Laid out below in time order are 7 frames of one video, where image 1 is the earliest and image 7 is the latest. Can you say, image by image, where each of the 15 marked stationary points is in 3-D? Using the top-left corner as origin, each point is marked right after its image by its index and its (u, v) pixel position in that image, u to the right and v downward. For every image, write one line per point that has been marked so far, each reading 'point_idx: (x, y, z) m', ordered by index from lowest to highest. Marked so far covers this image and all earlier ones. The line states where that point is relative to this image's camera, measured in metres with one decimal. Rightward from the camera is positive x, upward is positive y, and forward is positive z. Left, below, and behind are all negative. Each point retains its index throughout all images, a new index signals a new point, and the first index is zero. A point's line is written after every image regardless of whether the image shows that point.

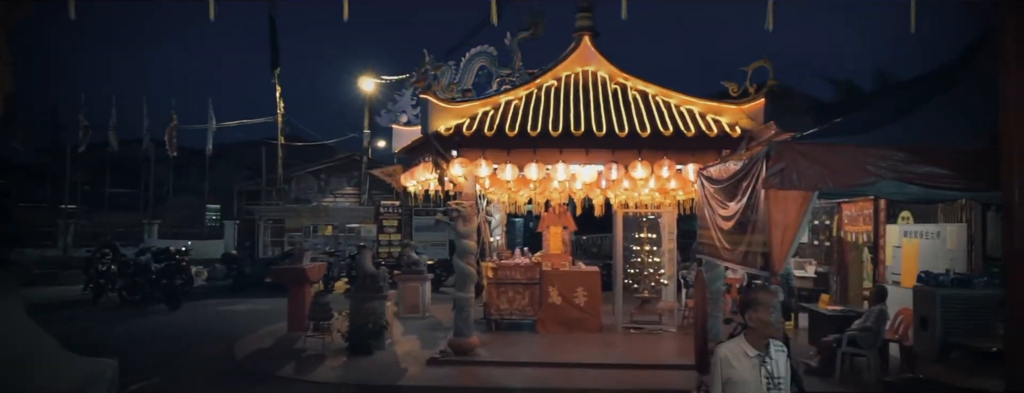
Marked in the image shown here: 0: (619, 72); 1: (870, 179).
0: (+1.6, +1.8, +9.9) m
1: (+2.5, +0.1, +4.8) m
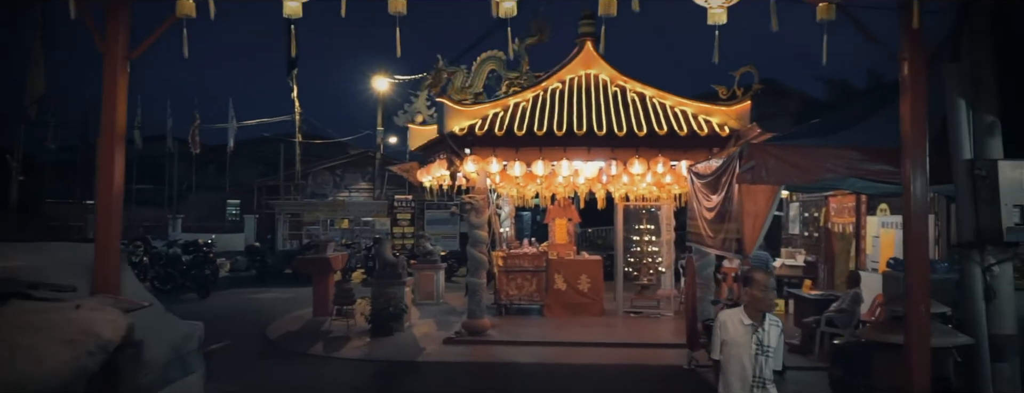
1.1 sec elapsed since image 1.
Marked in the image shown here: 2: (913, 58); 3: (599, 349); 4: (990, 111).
0: (+1.7, +1.9, +10.7) m
1: (+2.6, +0.2, +5.6) m
2: (+2.2, +0.8, +3.9) m
3: (+1.2, -2.1, +9.4) m
4: (+3.2, +0.6, +4.5) m
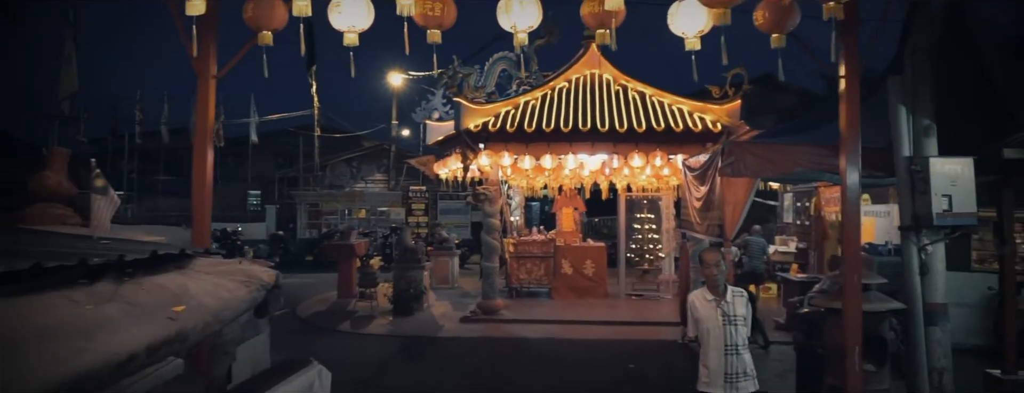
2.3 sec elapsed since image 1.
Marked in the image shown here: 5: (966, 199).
0: (+1.9, +2.1, +11.6) m
1: (+2.7, +0.3, +6.4) m
2: (+2.3, +0.9, +4.7) m
3: (+1.4, -2.0, +10.3) m
4: (+3.3, +0.6, +5.3) m
5: (+3.4, 0.0, +5.0) m
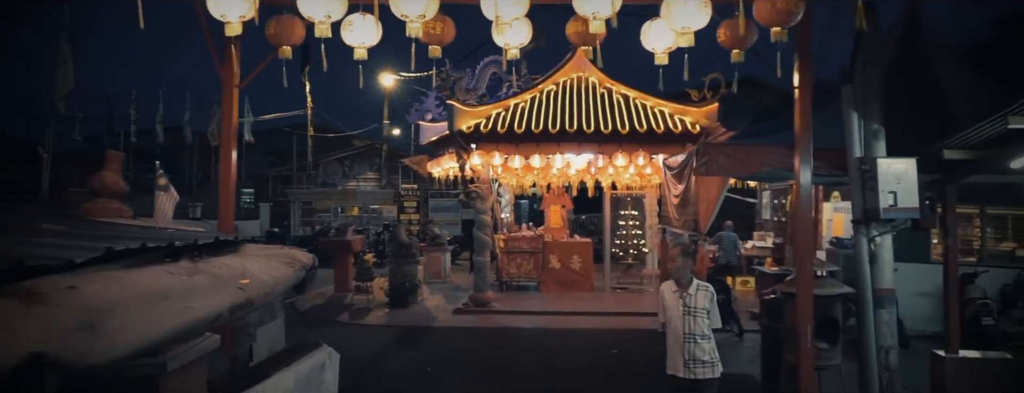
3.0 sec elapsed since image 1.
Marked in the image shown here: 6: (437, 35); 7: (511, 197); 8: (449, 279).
0: (+1.7, +2.1, +12.1) m
1: (+2.6, +0.3, +7.0) m
2: (+2.3, +0.9, +5.3) m
3: (+1.2, -1.9, +10.9) m
4: (+3.2, +0.7, +5.9) m
5: (+3.3, 0.0, +5.6) m
6: (-0.5, +1.2, +4.9) m
7: (0.0, 0.0, +15.6) m
8: (-1.4, -1.8, +14.5) m
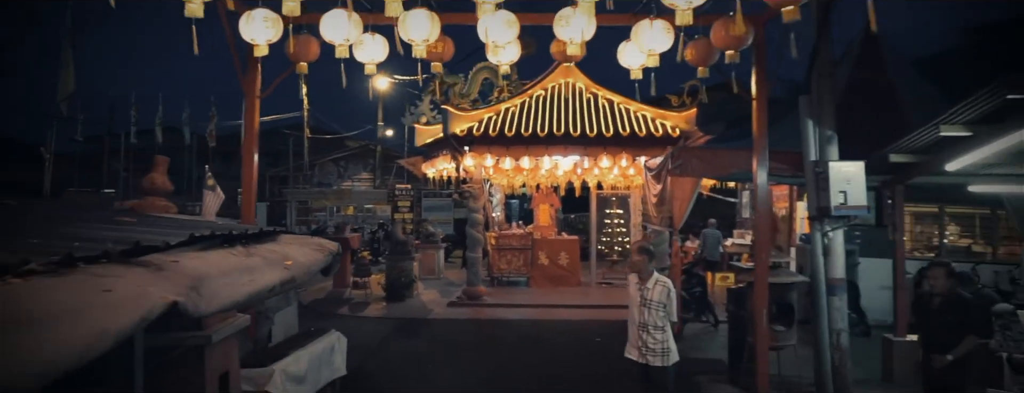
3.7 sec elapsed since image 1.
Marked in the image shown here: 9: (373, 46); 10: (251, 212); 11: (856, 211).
0: (+1.5, +2.1, +12.8) m
1: (+2.5, +0.3, +7.7) m
2: (+2.2, +0.9, +6.0) m
3: (+1.0, -1.9, +11.6) m
4: (+3.1, +0.7, +6.6) m
5: (+3.2, 0.0, +6.3) m
6: (-0.6, +1.2, +5.5) m
7: (-0.2, 0.0, +16.2) m
8: (-1.6, -1.7, +15.1) m
9: (-1.1, +1.2, +5.5) m
10: (-2.4, -0.1, +6.3) m
11: (+3.2, -0.1, +6.3) m
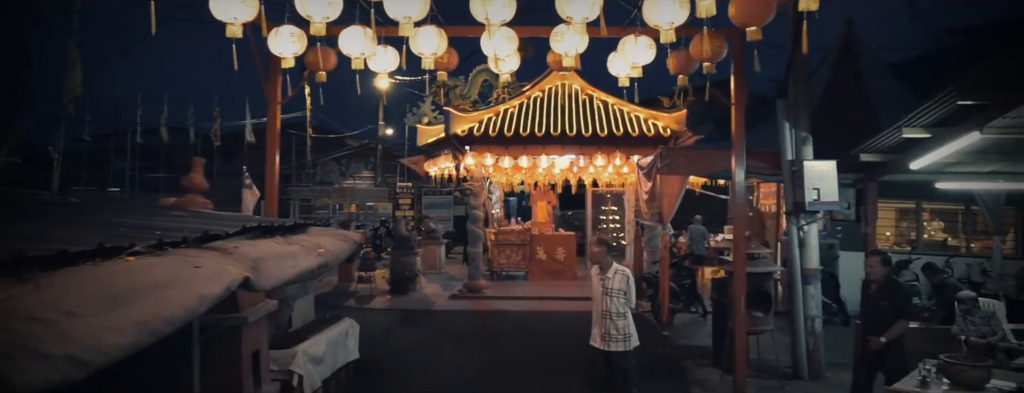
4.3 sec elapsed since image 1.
0: (+1.5, +2.2, +13.4) m
1: (+2.5, +0.3, +8.3) m
2: (+2.2, +1.0, +6.5) m
3: (+1.0, -1.9, +12.1) m
4: (+3.1, +0.7, +7.2) m
5: (+3.2, +0.1, +6.9) m
6: (-0.6, +1.2, +6.1) m
7: (-0.3, 0.0, +16.8) m
8: (-1.6, -1.7, +15.7) m
9: (-1.1, +1.2, +6.0) m
10: (-2.4, -0.1, +6.8) m
11: (+3.2, -0.1, +6.9) m
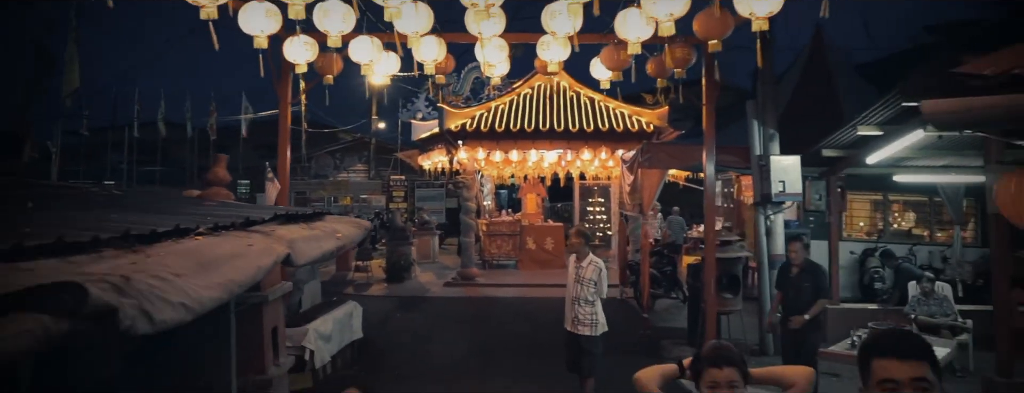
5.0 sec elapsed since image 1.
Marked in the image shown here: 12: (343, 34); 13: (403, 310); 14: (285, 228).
0: (+1.3, +2.3, +14.0) m
1: (+2.4, +0.4, +8.9) m
2: (+2.1, +1.0, +7.2) m
3: (+0.9, -1.7, +12.7) m
4: (+3.0, +0.8, +7.8) m
5: (+3.1, +0.1, +7.5) m
6: (-0.7, +1.3, +6.7) m
7: (-0.5, +0.2, +17.4) m
8: (-1.8, -1.5, +16.3) m
9: (-1.2, +1.3, +6.6) m
10: (-2.5, 0.0, +7.4) m
11: (+3.1, 0.0, +7.5) m
12: (-1.4, +1.3, +5.4) m
13: (-1.8, -1.9, +11.2) m
14: (-1.3, -0.2, +3.9) m
